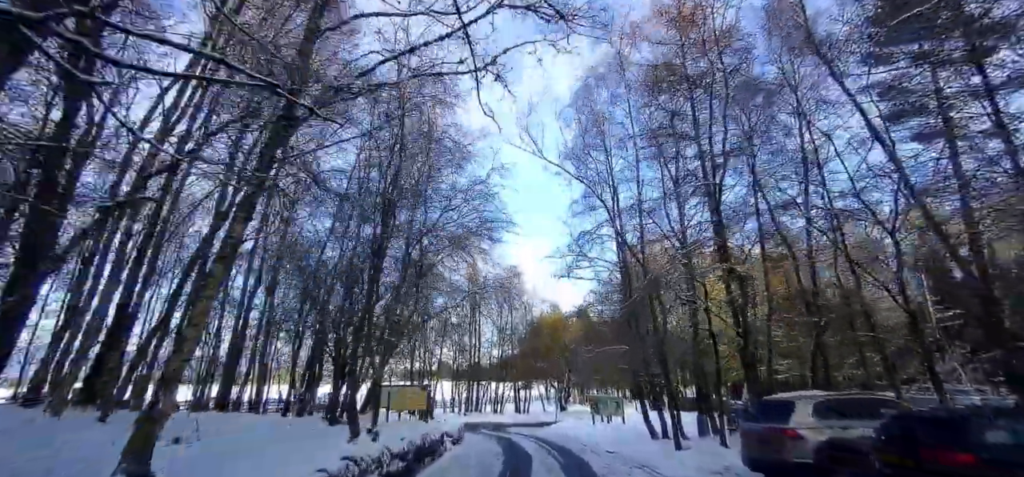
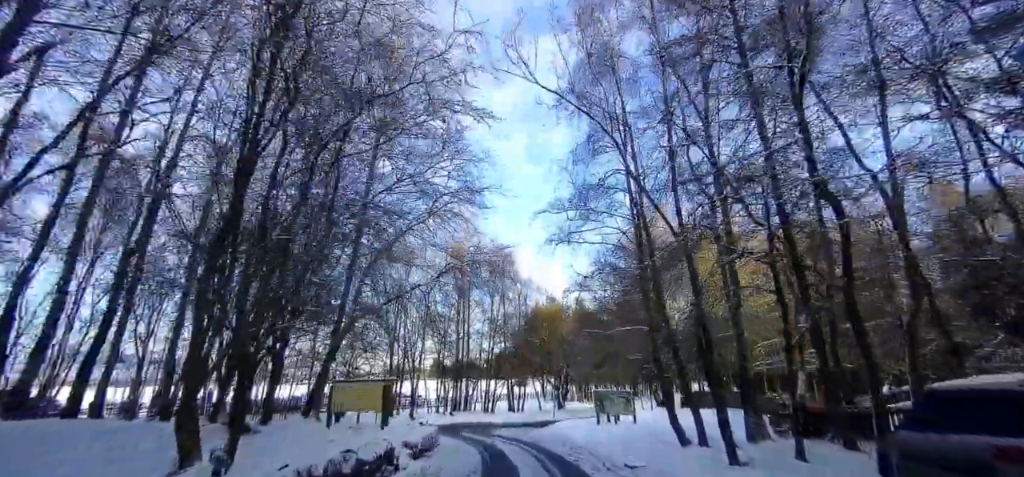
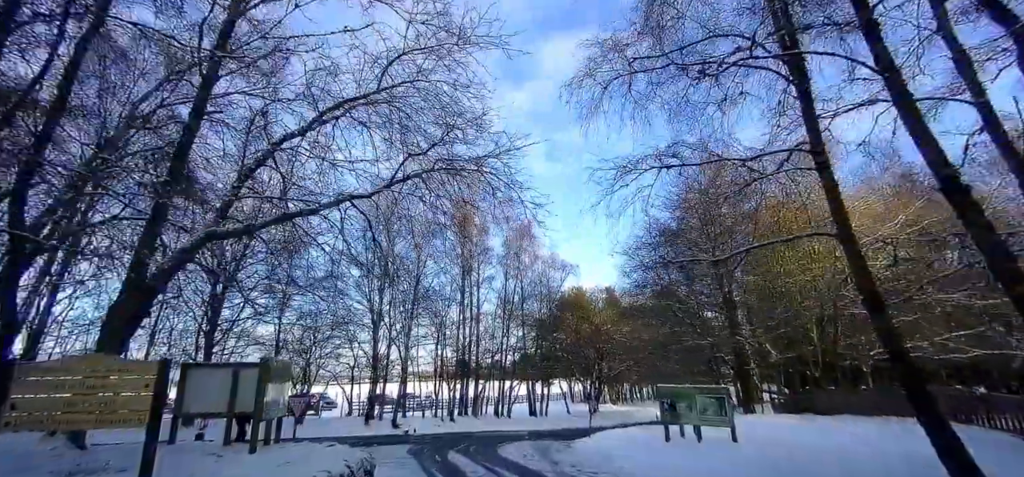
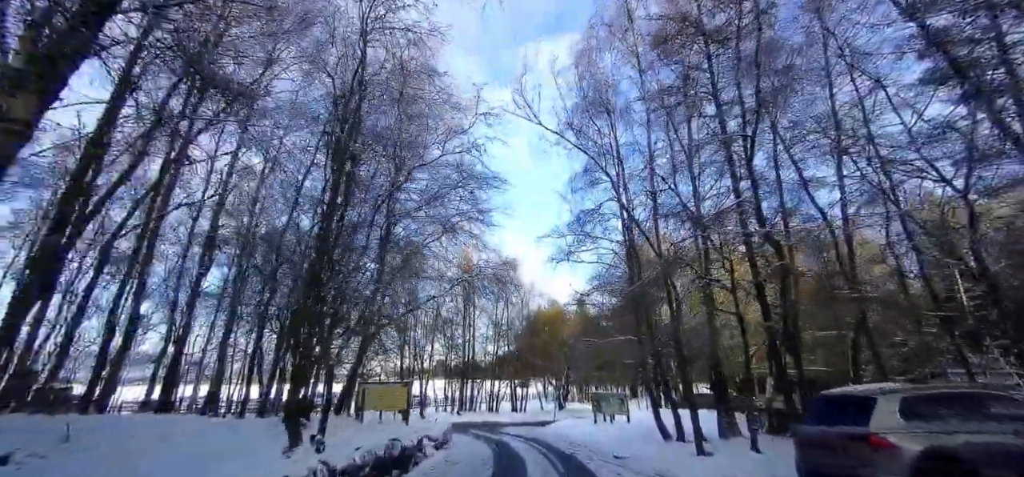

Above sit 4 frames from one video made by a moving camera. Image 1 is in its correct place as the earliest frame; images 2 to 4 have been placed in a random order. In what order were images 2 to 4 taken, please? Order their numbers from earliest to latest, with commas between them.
4, 2, 3
